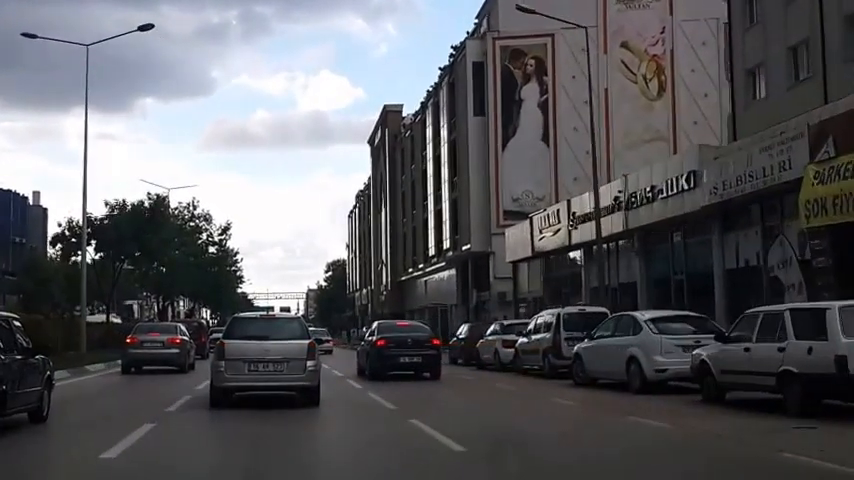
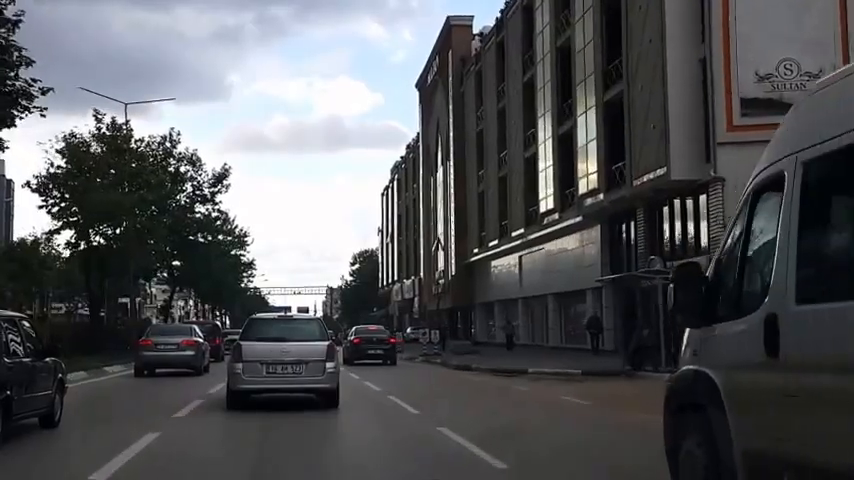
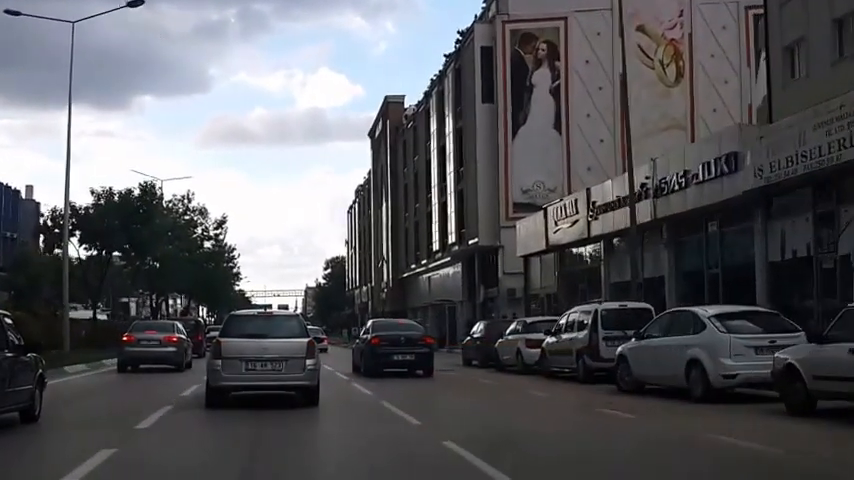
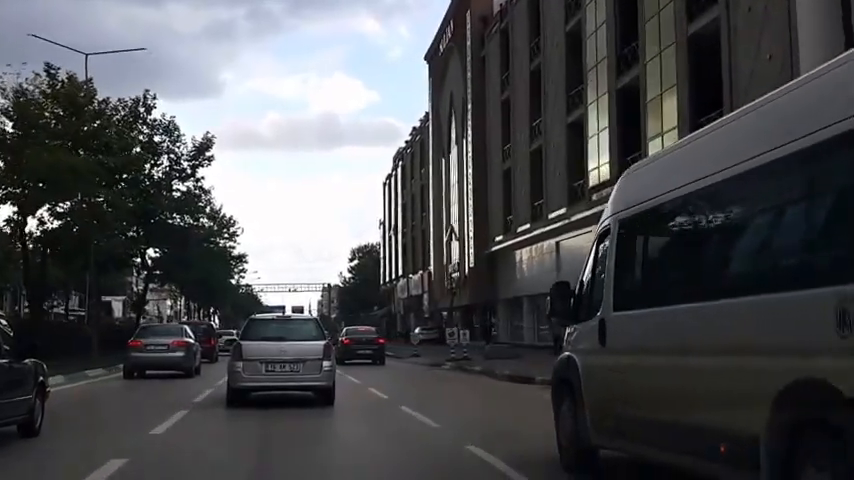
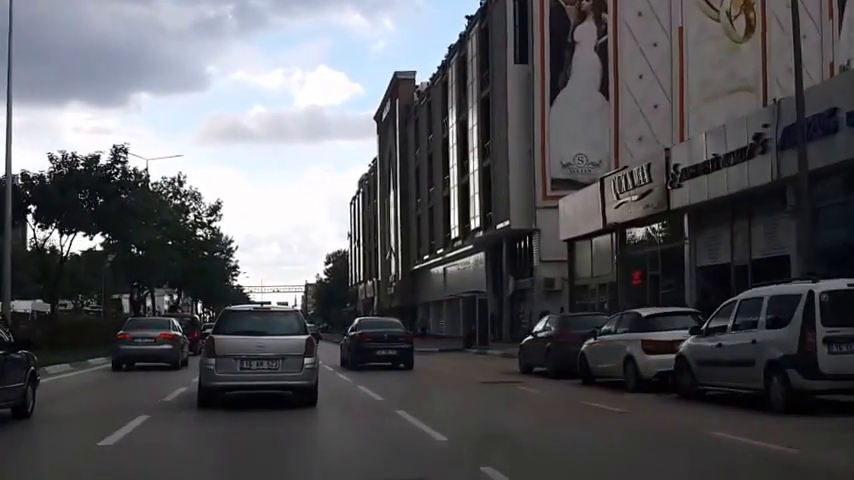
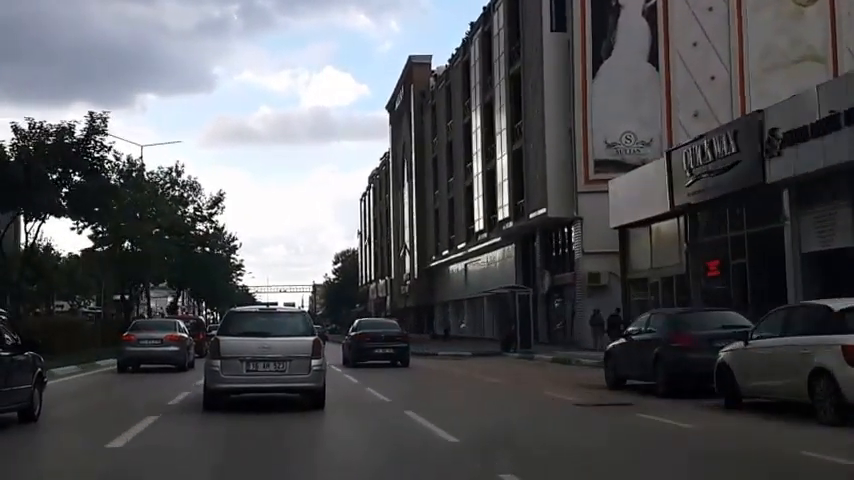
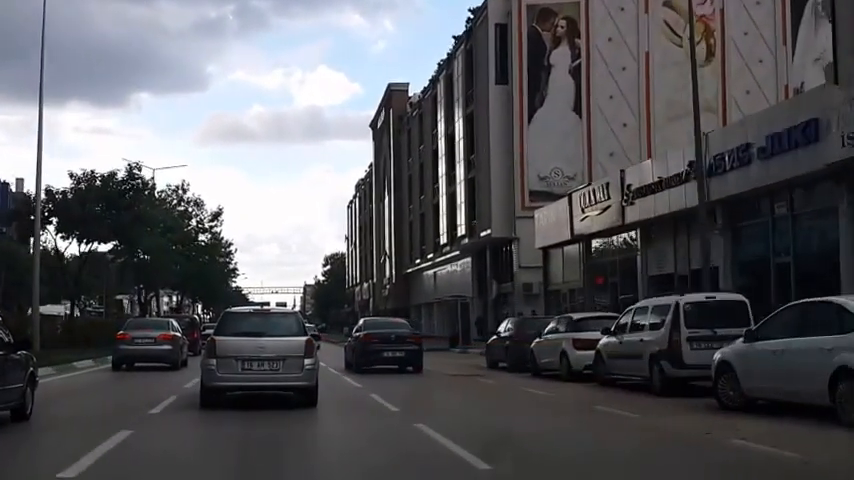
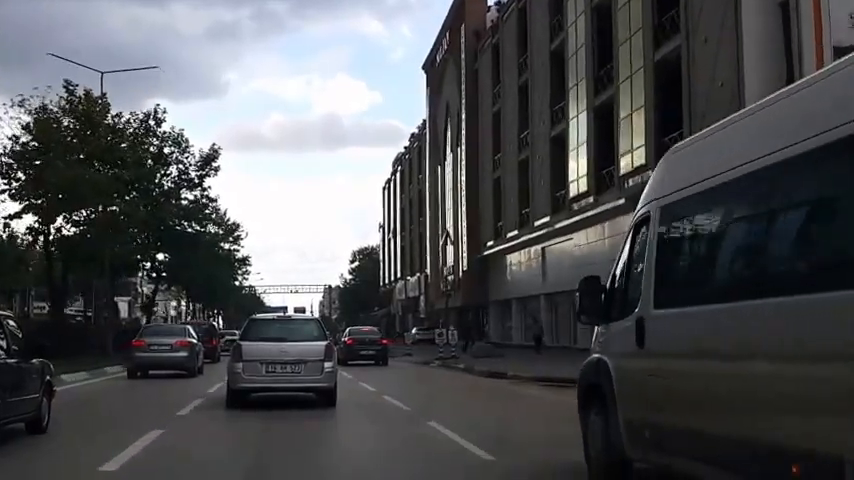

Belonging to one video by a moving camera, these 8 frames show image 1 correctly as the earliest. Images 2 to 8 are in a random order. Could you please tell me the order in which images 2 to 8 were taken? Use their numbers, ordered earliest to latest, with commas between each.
3, 7, 5, 6, 2, 8, 4
